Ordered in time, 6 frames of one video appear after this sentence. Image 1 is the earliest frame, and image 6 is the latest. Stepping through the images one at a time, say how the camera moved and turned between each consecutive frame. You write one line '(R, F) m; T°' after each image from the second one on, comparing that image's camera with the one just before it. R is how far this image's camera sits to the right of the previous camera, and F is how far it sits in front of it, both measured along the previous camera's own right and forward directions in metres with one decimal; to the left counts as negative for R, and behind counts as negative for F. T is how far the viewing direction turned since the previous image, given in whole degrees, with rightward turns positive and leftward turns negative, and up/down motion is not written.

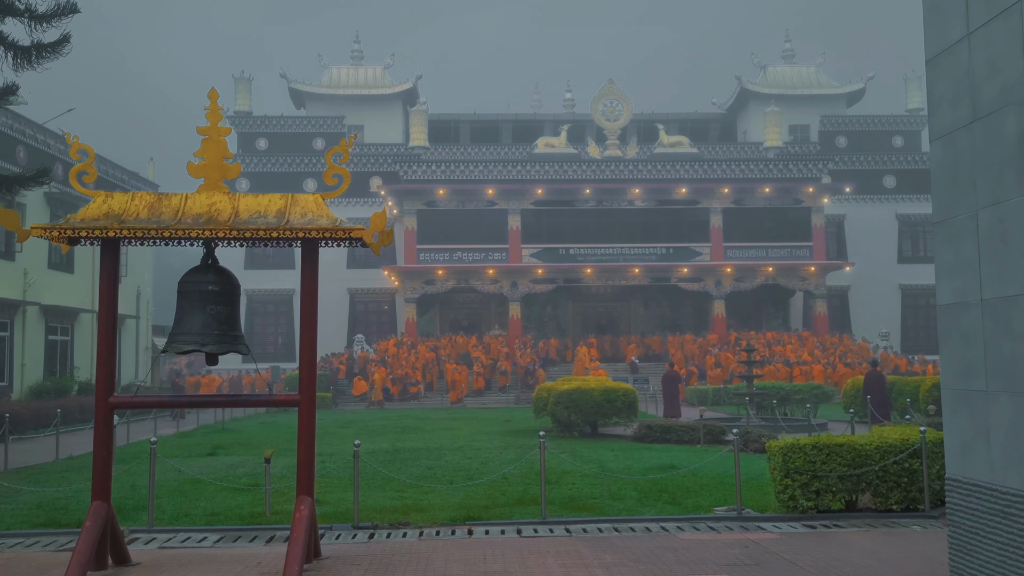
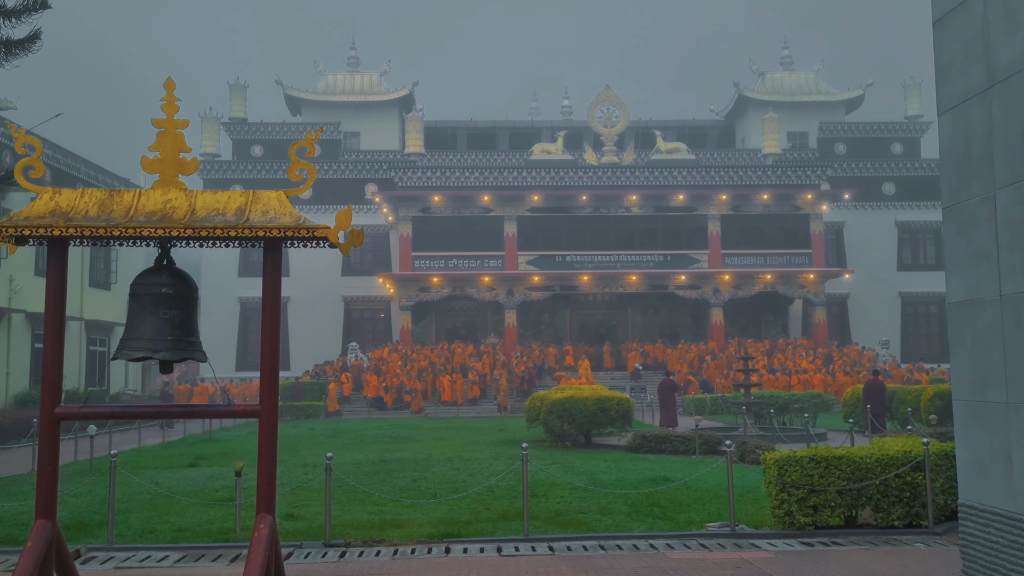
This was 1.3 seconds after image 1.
(+0.1, +0.3) m; 0°
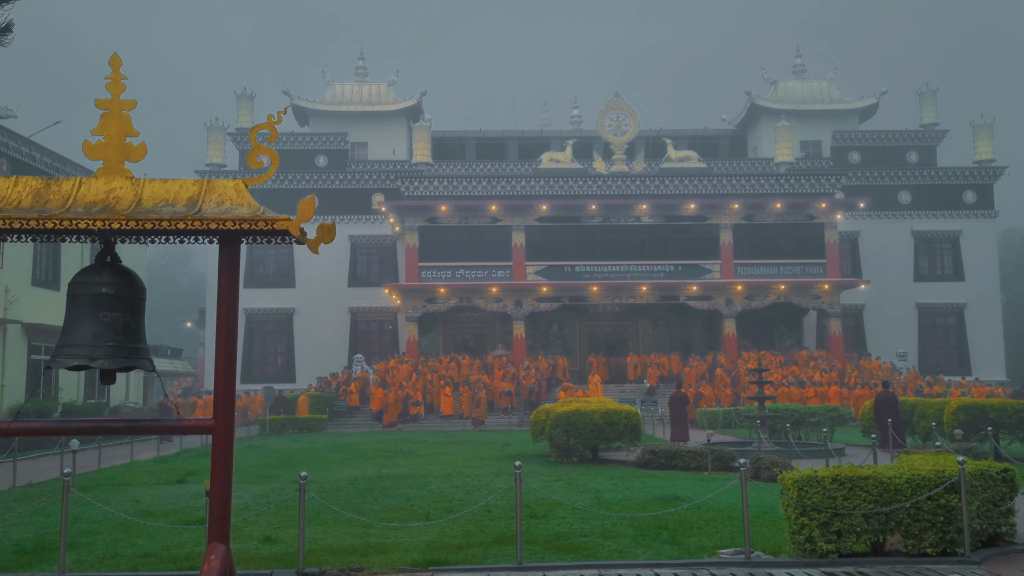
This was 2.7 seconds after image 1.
(+0.1, +0.6) m; -1°
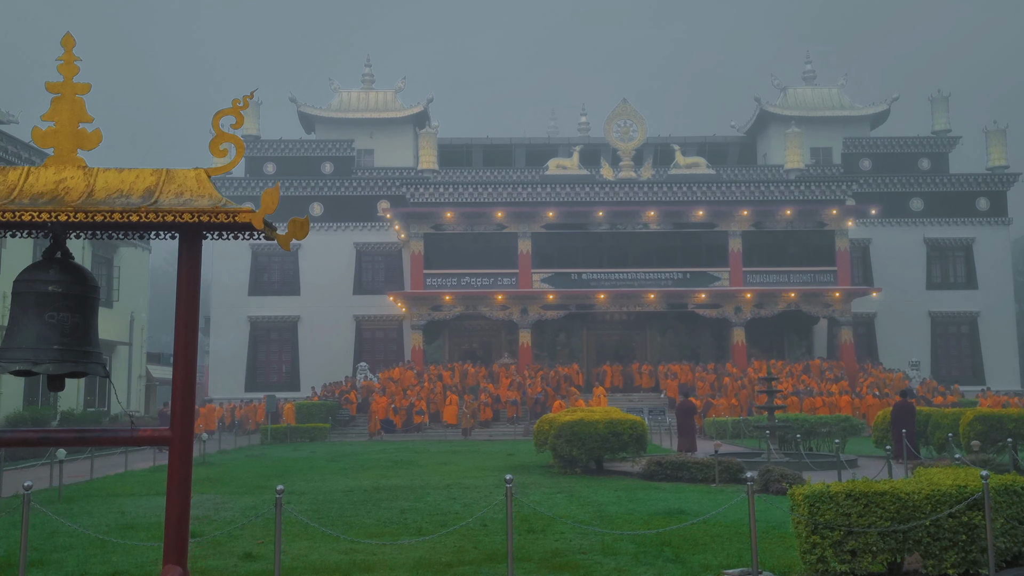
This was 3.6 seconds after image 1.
(+0.1, +0.4) m; -1°
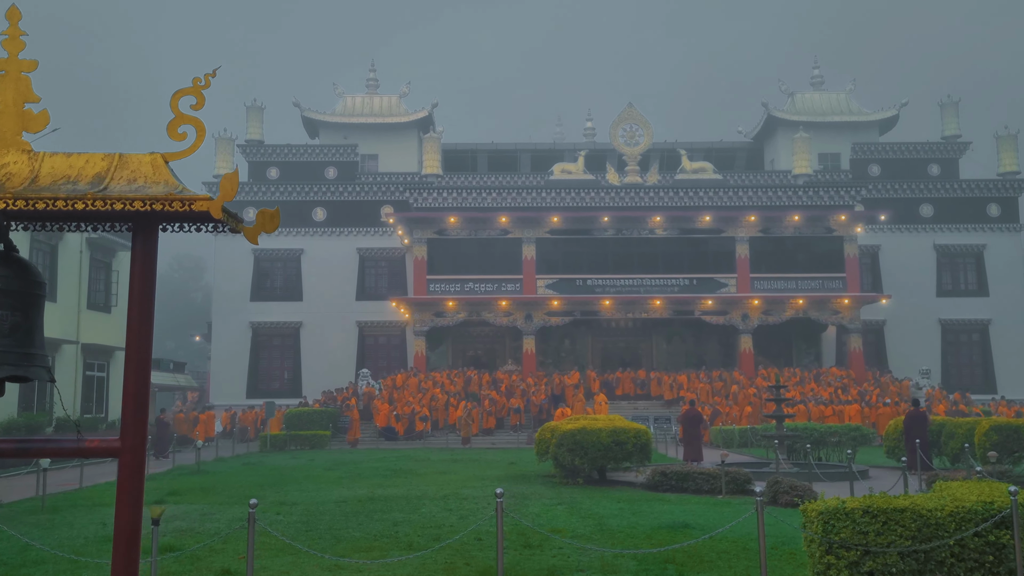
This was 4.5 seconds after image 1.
(+0.1, +0.4) m; 0°
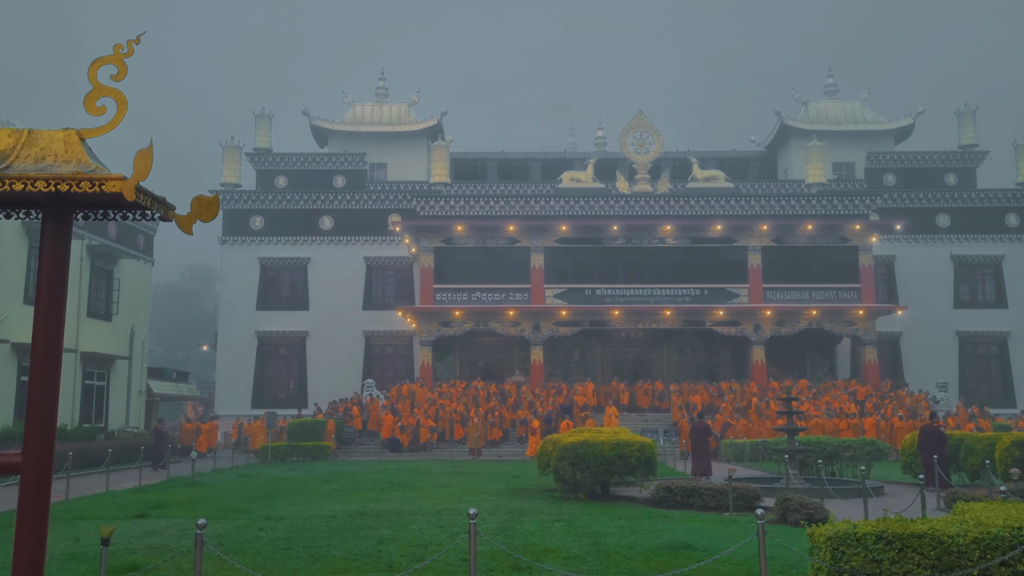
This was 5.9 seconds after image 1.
(+0.2, +0.5) m; -1°
